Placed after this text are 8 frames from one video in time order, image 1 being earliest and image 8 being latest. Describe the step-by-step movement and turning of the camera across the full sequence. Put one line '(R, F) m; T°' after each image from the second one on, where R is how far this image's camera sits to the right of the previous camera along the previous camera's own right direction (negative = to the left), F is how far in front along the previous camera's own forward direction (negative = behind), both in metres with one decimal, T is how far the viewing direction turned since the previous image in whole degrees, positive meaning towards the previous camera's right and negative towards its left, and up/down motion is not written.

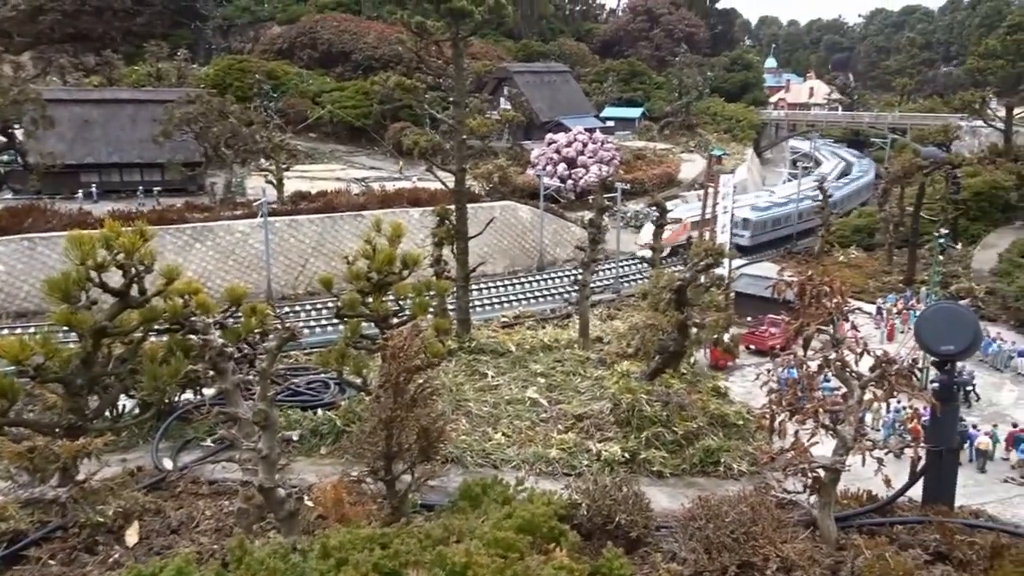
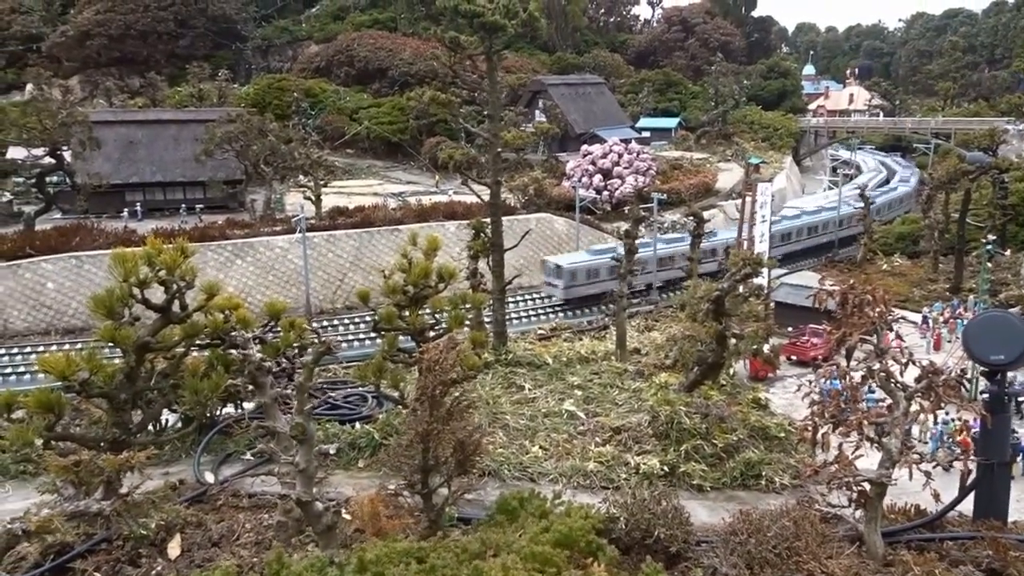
(0.0, 0.0) m; -3°
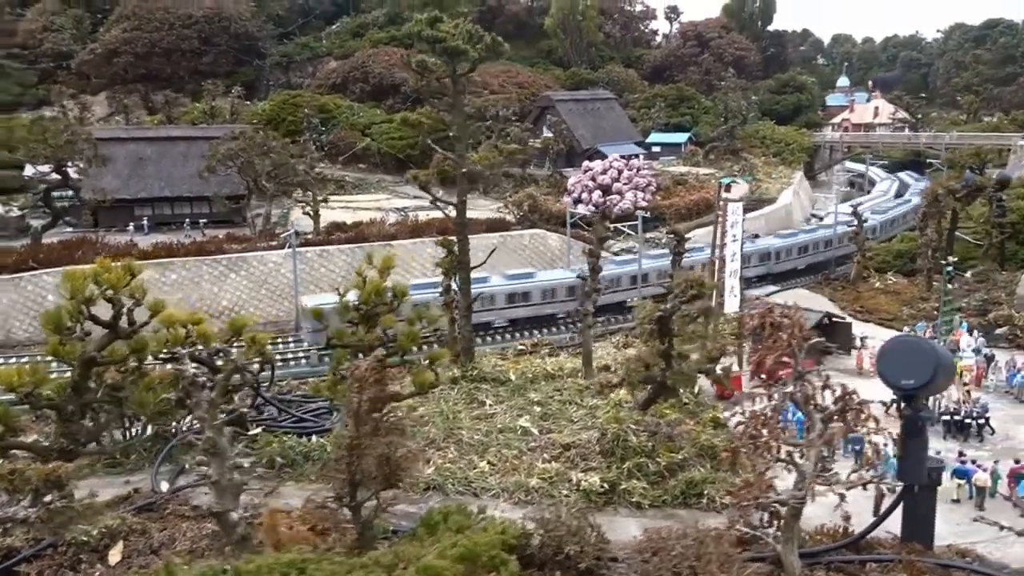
(+1.4, -0.3) m; -2°
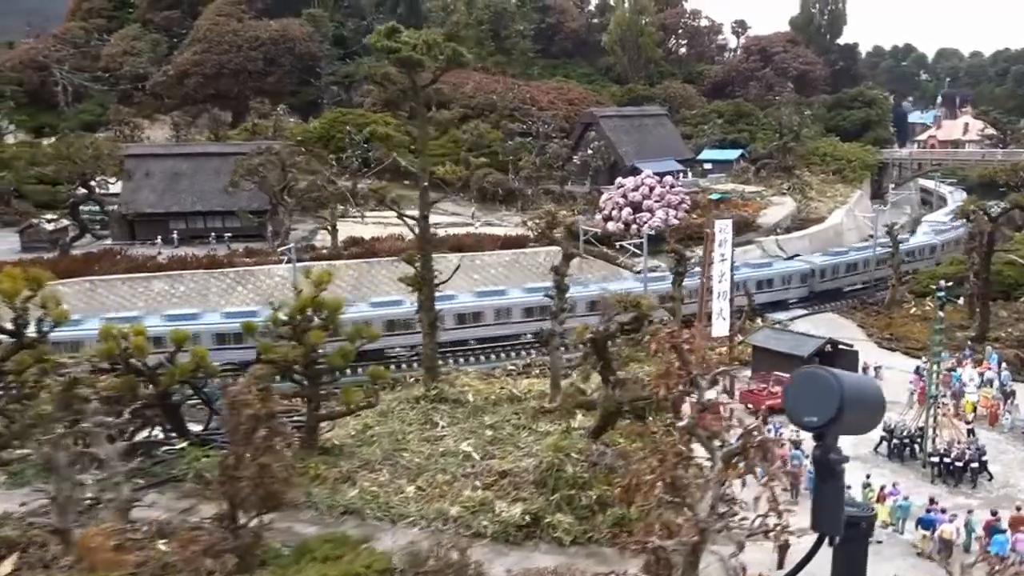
(+2.4, +0.7) m; -6°
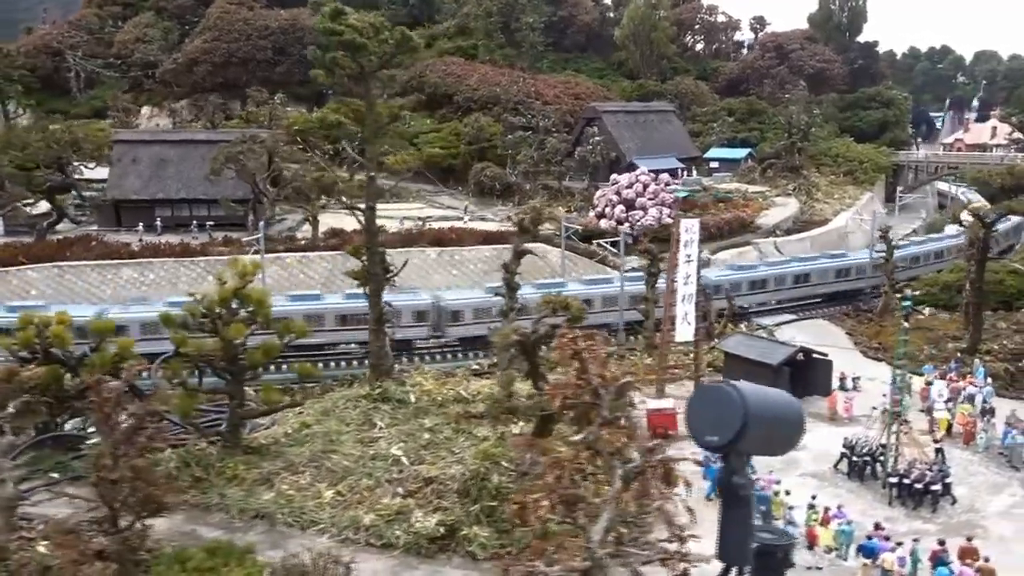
(+1.4, +0.7) m; -2°
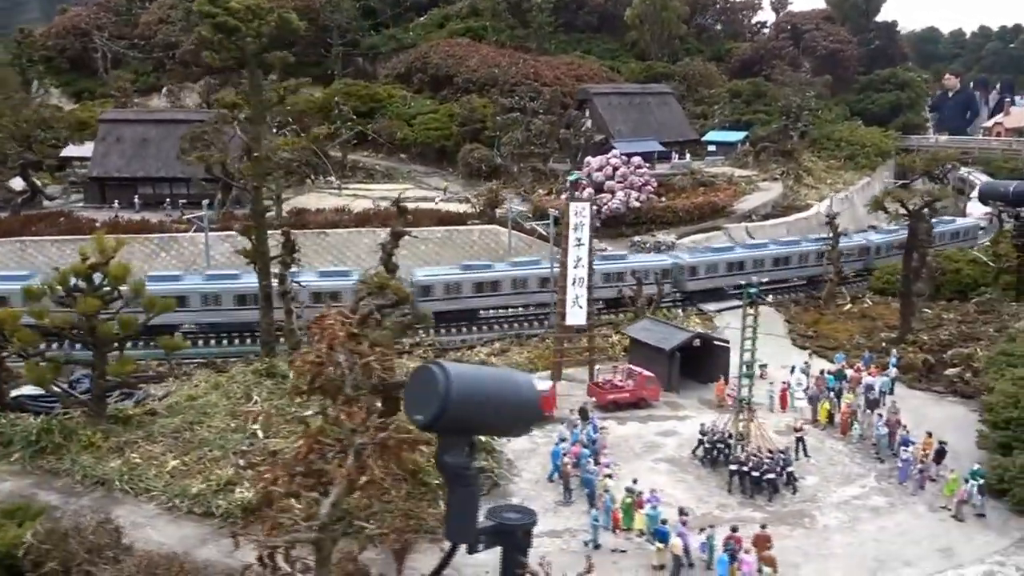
(+3.2, 0.0) m; -4°
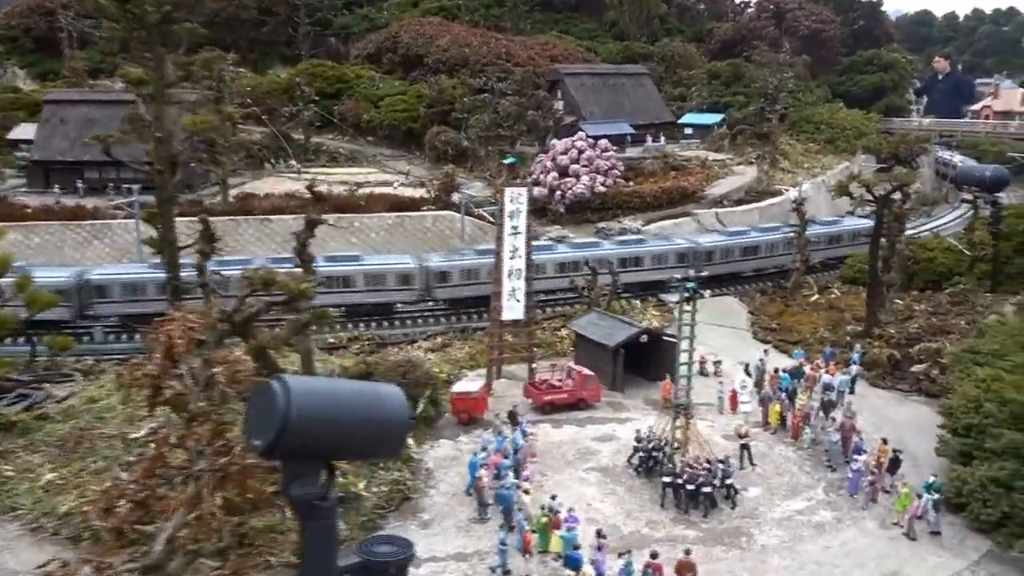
(+1.1, +1.2) m; 0°
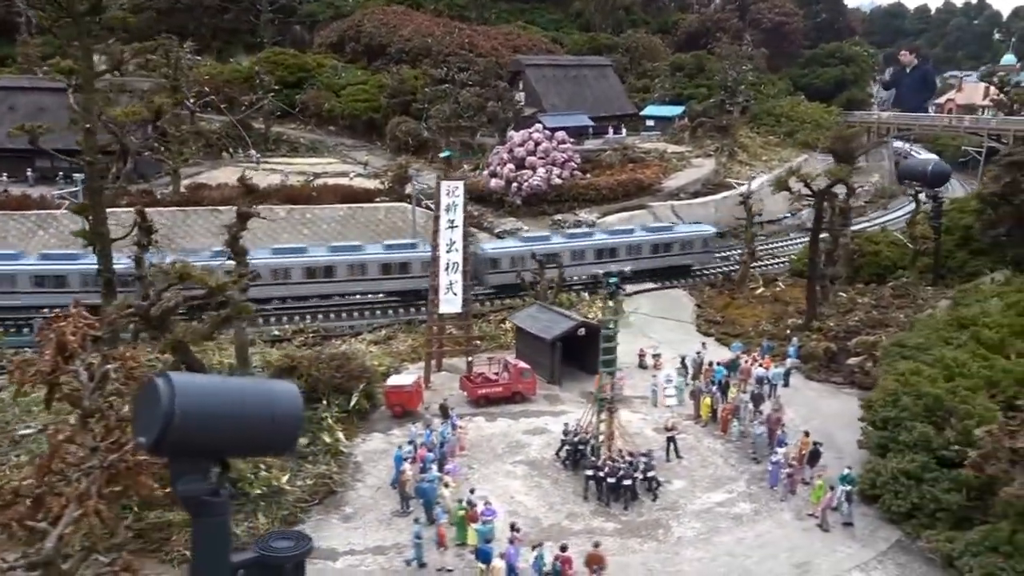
(+0.7, 0.0) m; +2°
